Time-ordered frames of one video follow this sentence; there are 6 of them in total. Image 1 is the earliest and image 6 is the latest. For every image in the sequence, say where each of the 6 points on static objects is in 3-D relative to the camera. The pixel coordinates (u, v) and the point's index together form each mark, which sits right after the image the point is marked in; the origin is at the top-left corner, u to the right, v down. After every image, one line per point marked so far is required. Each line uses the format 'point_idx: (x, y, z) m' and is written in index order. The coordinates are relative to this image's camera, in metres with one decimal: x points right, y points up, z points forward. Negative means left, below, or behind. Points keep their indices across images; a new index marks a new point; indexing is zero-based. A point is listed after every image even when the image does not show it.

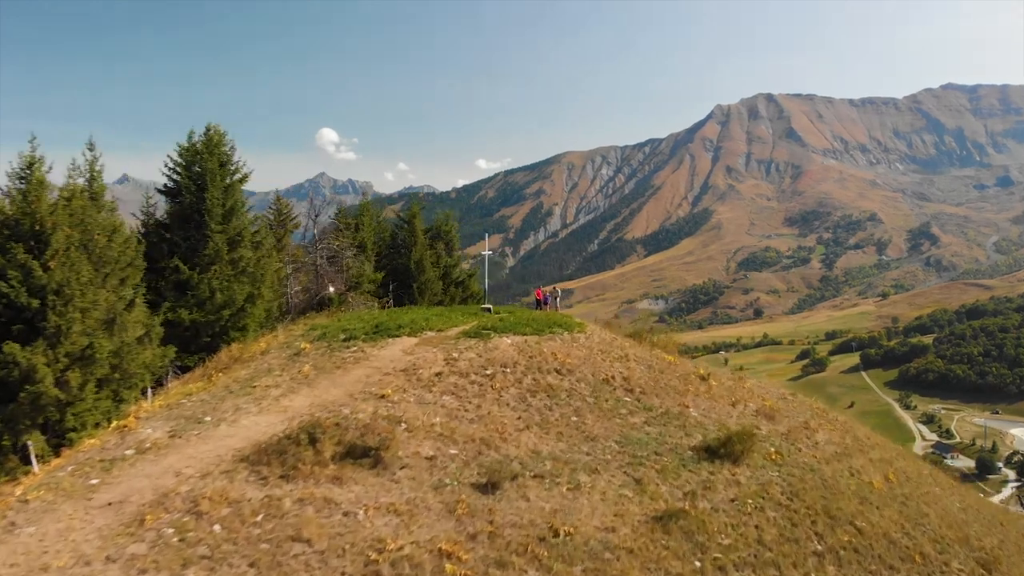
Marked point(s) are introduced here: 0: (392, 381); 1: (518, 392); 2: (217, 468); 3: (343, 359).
0: (-3.2, -2.5, +15.7) m
1: (+0.2, -2.8, +16.1) m
2: (-6.3, -3.9, +12.7) m
3: (-4.9, -2.0, +16.9) m
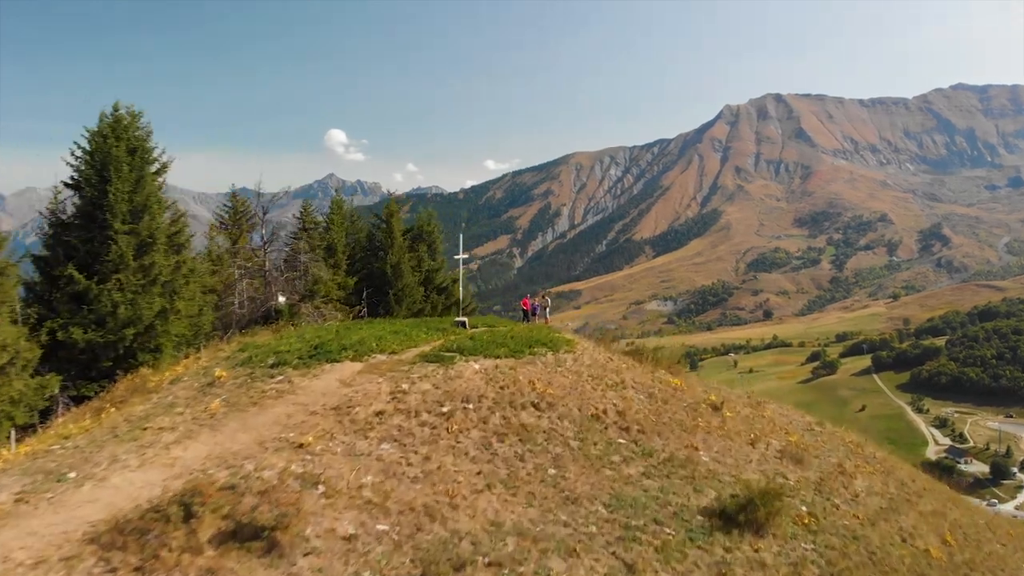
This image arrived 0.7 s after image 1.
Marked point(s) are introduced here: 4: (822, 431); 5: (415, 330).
0: (-4.0, -2.8, +12.3) m
1: (-0.7, -3.1, +12.6) m
2: (-7.2, -4.2, +9.4) m
3: (-5.7, -2.4, +13.5) m
4: (+10.2, -4.7, +19.6) m
5: (-3.0, -1.3, +18.1) m
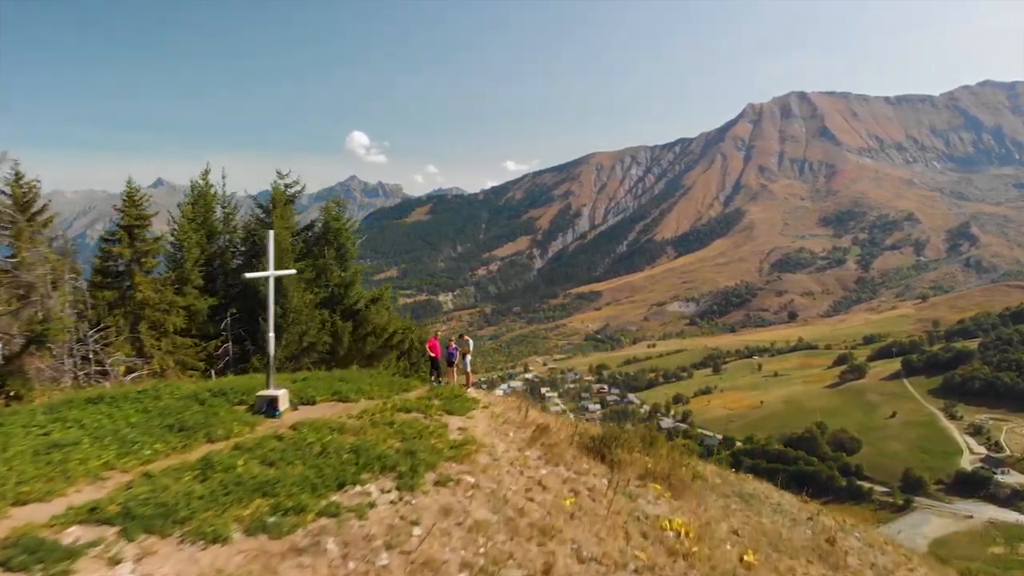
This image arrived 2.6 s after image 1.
0: (-6.9, -3.7, +3.2) m
1: (-3.5, -4.0, +3.5) m
2: (-10.2, -5.0, +0.4) m
3: (-8.5, -3.2, +4.5) m
4: (+7.7, -5.6, +10.0) m
5: (-5.6, -2.1, +9.0) m
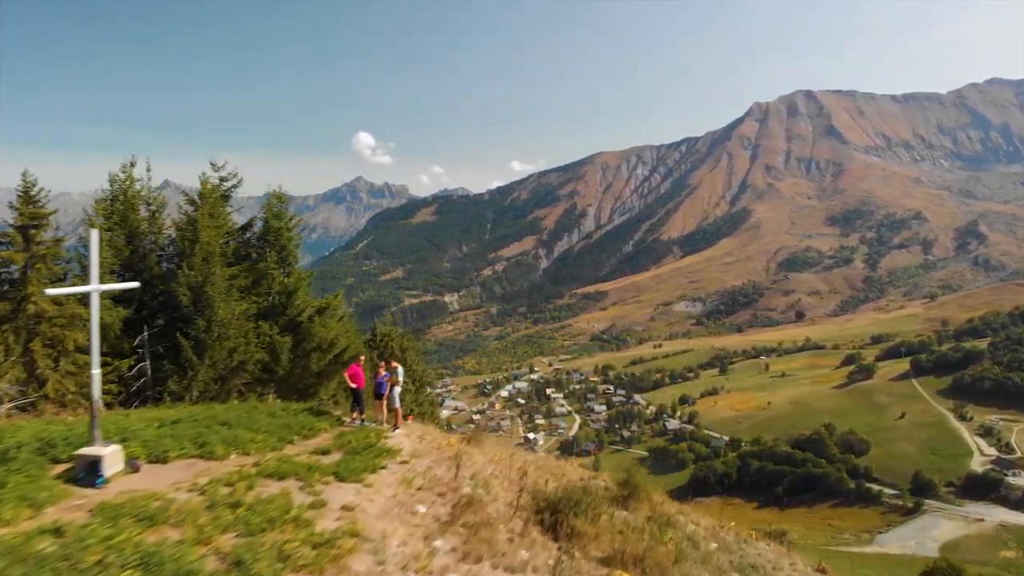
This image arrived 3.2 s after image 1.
0: (-7.1, -4.6, +2.4) m
1: (-3.7, -4.9, +2.6) m
2: (-10.4, -6.0, -0.4) m
3: (-8.7, -4.2, +3.7) m
4: (+7.5, -6.5, +9.0) m
5: (-5.8, -3.0, +8.2) m
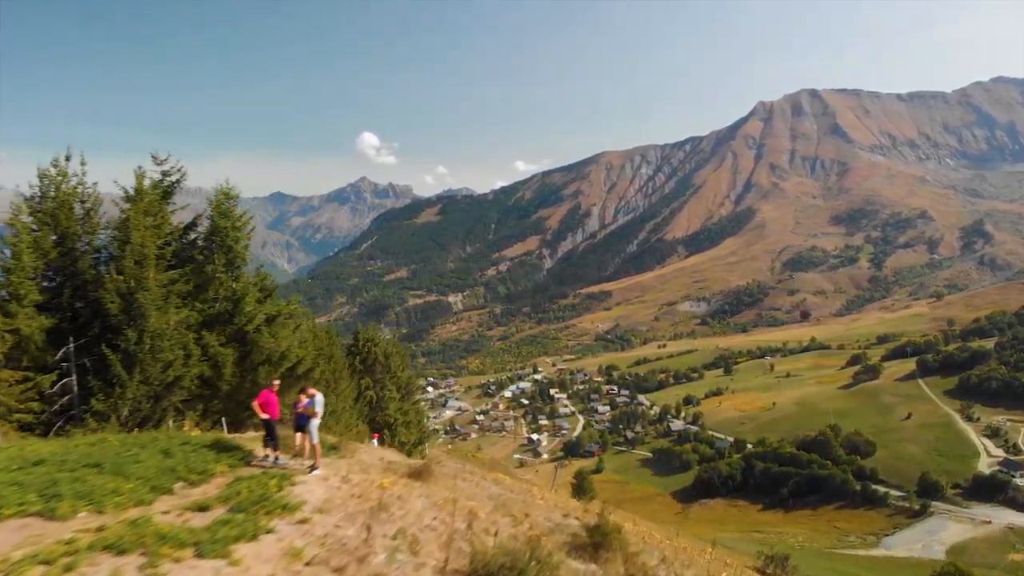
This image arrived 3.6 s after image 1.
0: (-7.5, -5.1, +1.6) m
1: (-4.2, -5.4, +1.8) m
2: (-10.9, -6.5, -1.2) m
3: (-9.1, -4.6, +2.9) m
4: (+7.1, -6.9, +8.1) m
5: (-6.2, -3.5, +7.3) m
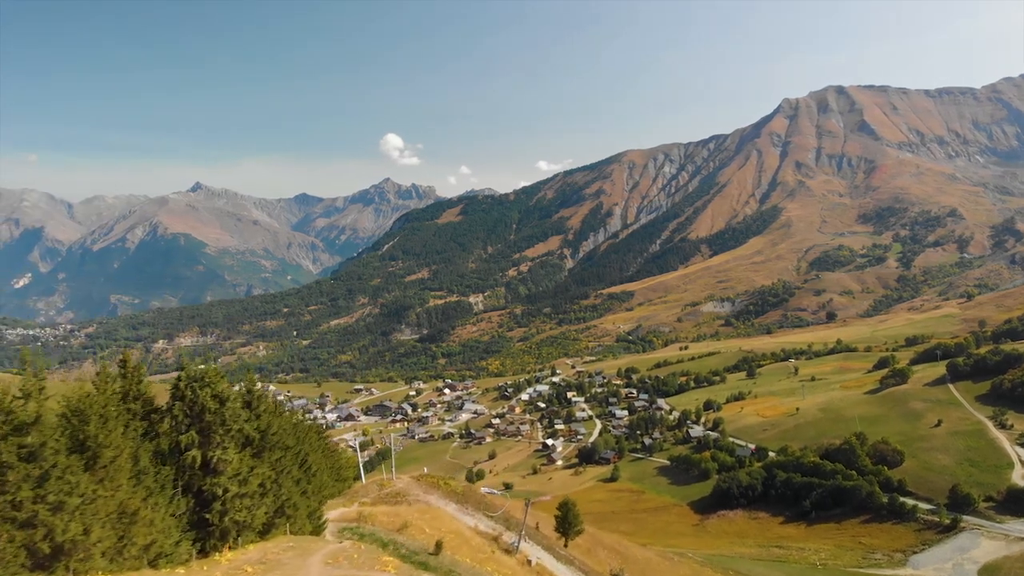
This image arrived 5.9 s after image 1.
0: (-11.3, -7.3, -2.6) m
1: (-7.9, -7.6, -2.5) m
2: (-14.7, -8.7, -5.2) m
3: (-12.8, -6.8, -1.2) m
4: (+3.6, -9.1, +3.4) m
5: (-9.7, -5.7, +3.1) m
